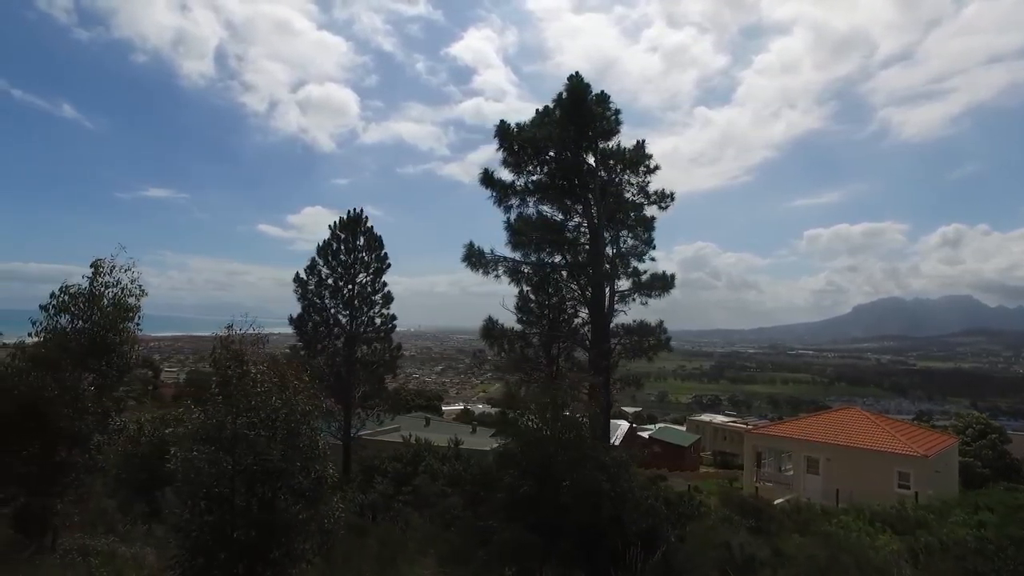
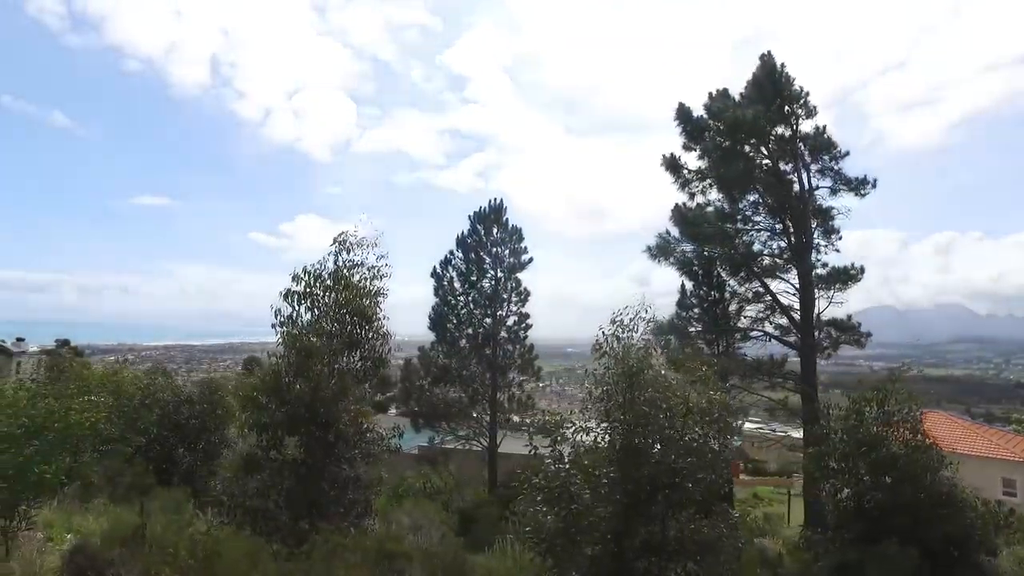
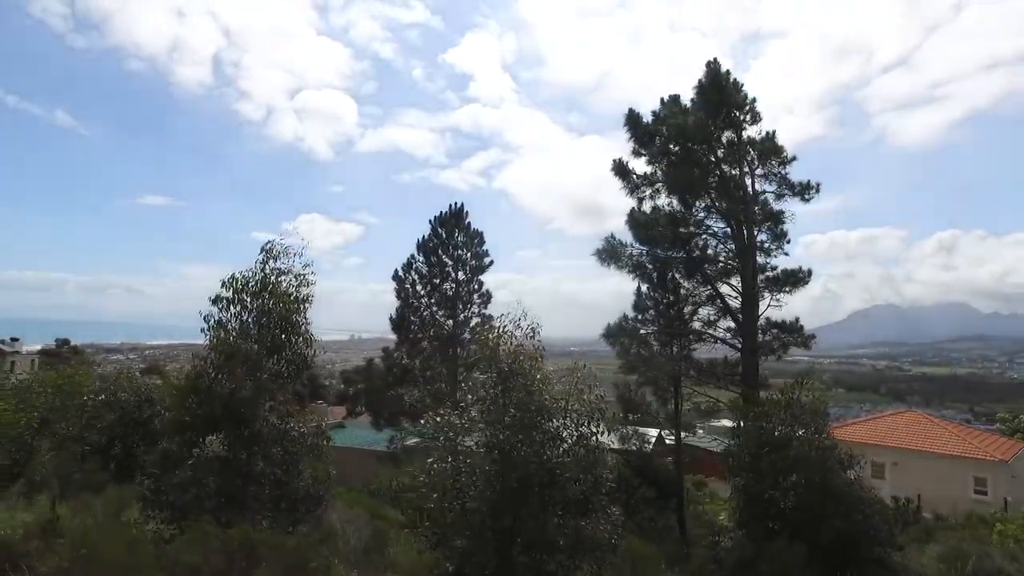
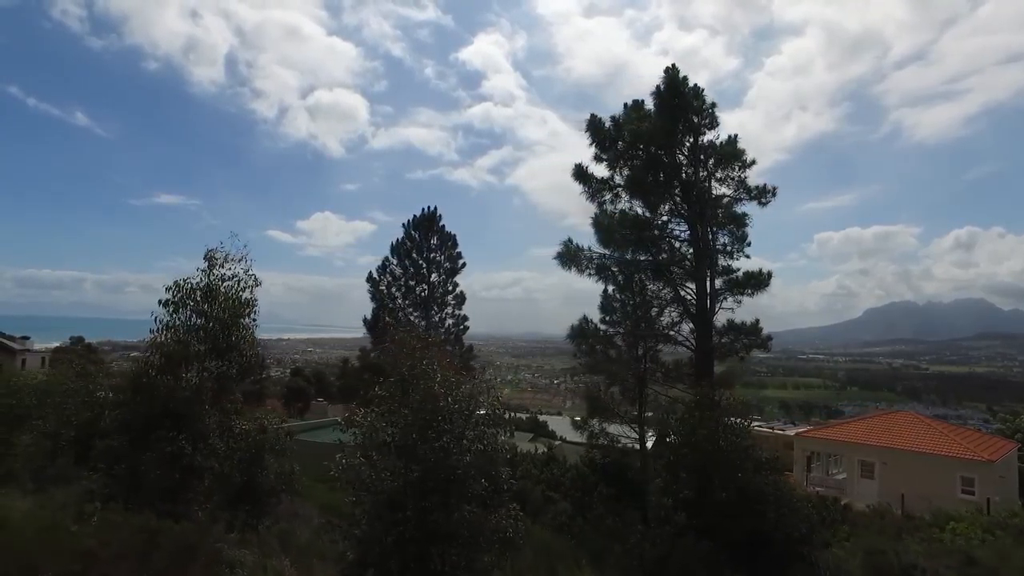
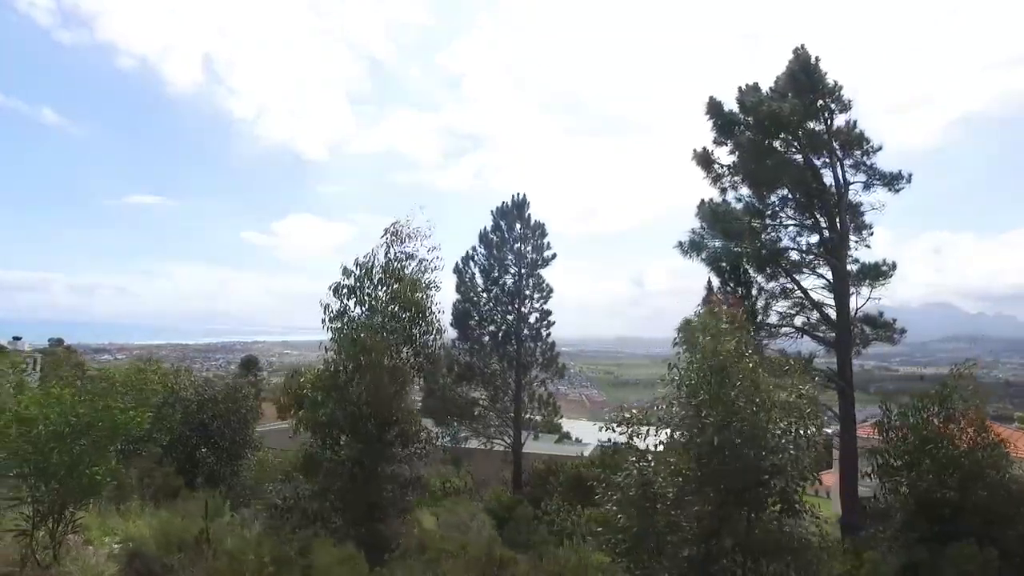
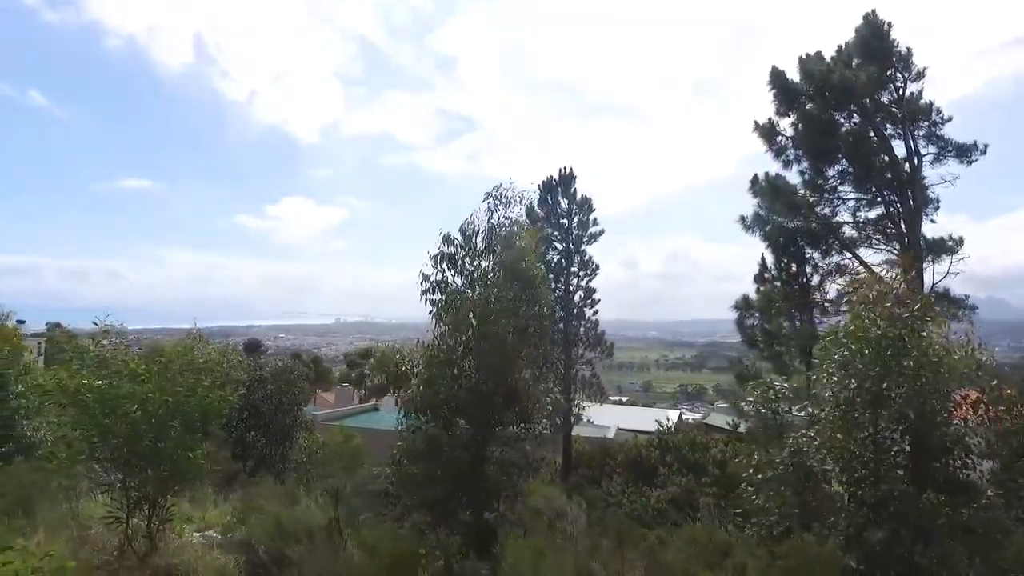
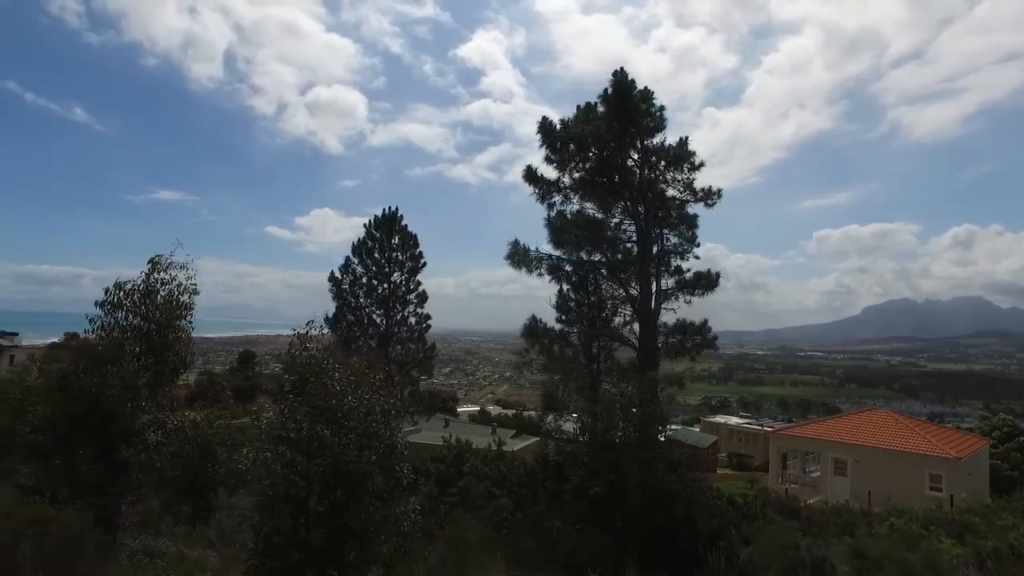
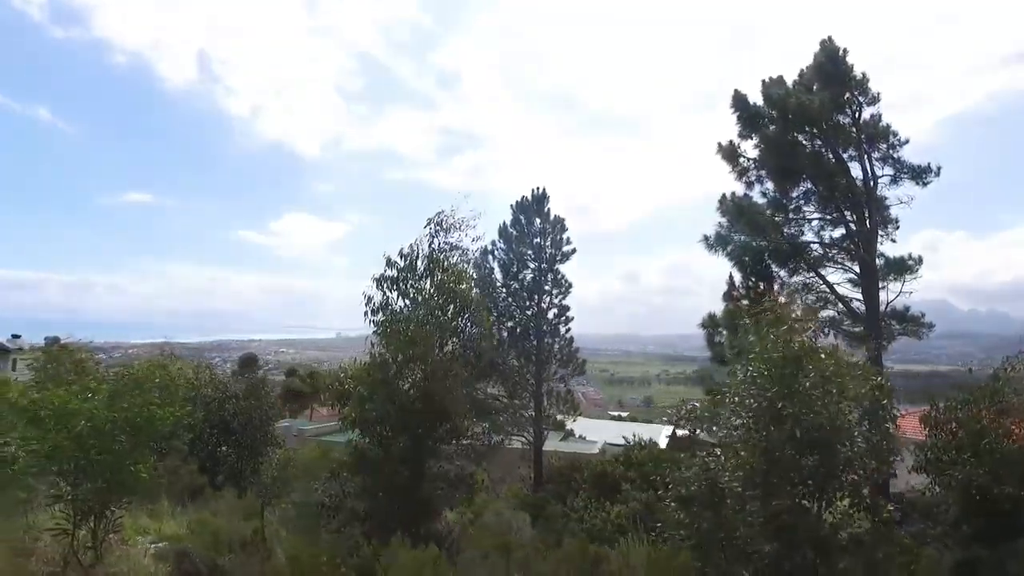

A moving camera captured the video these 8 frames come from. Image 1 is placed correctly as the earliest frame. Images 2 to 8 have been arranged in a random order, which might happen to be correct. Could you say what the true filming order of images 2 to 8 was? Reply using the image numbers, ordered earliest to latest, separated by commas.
7, 4, 3, 2, 5, 8, 6
